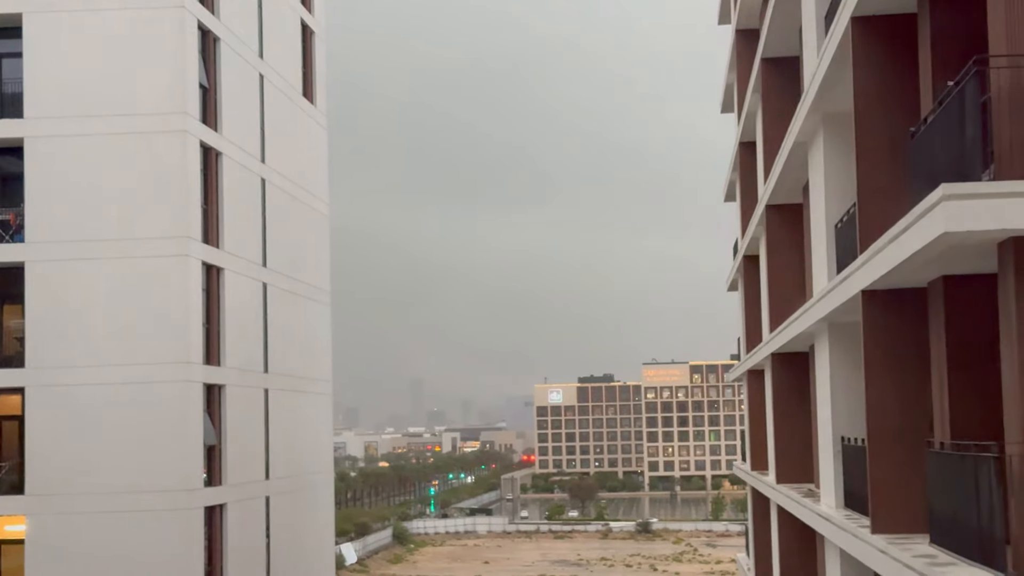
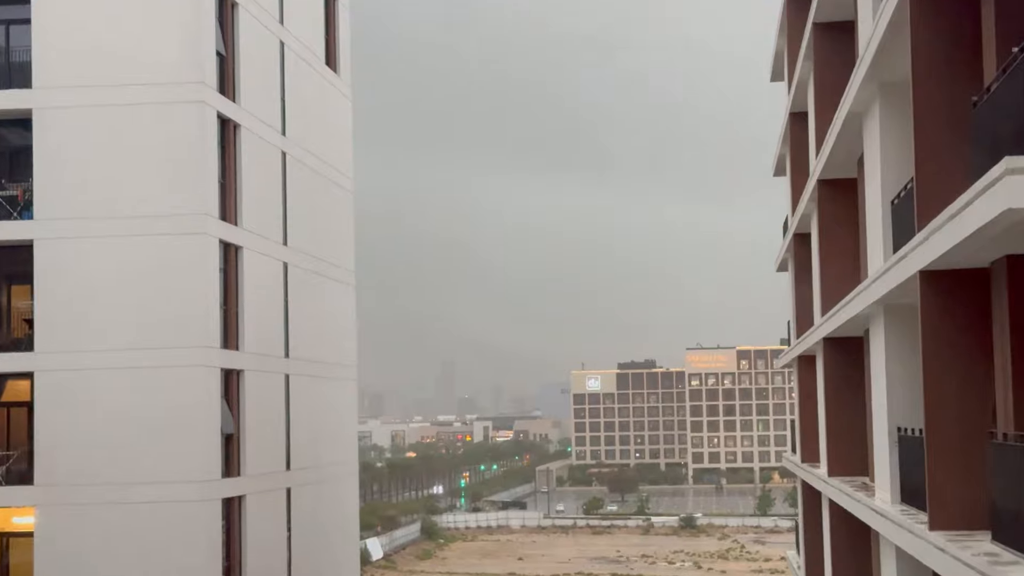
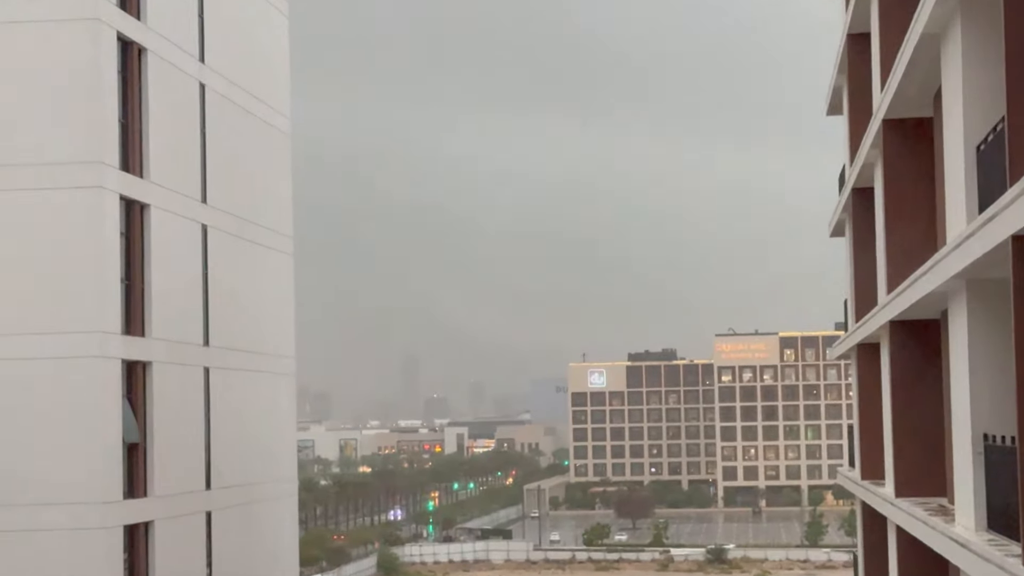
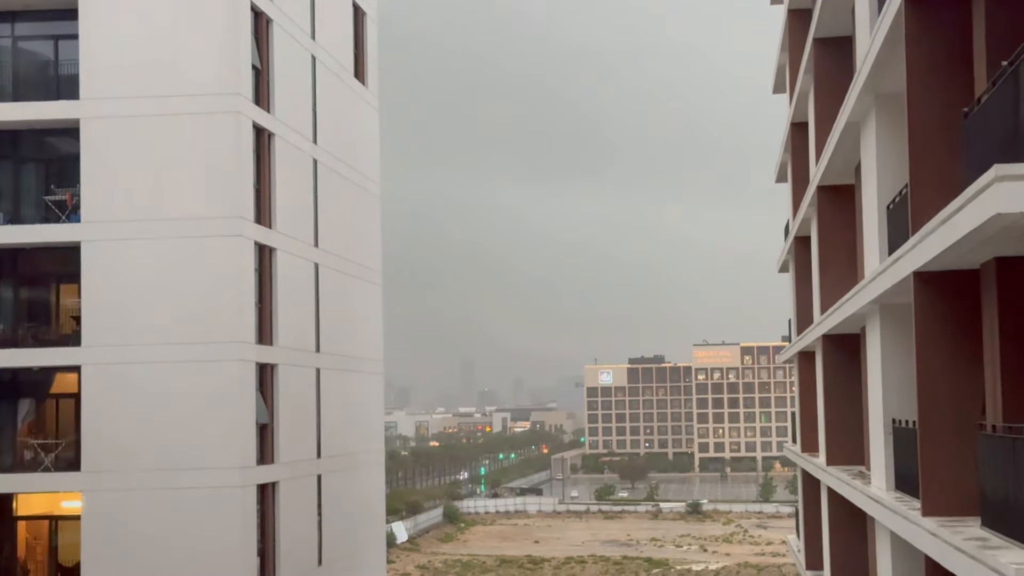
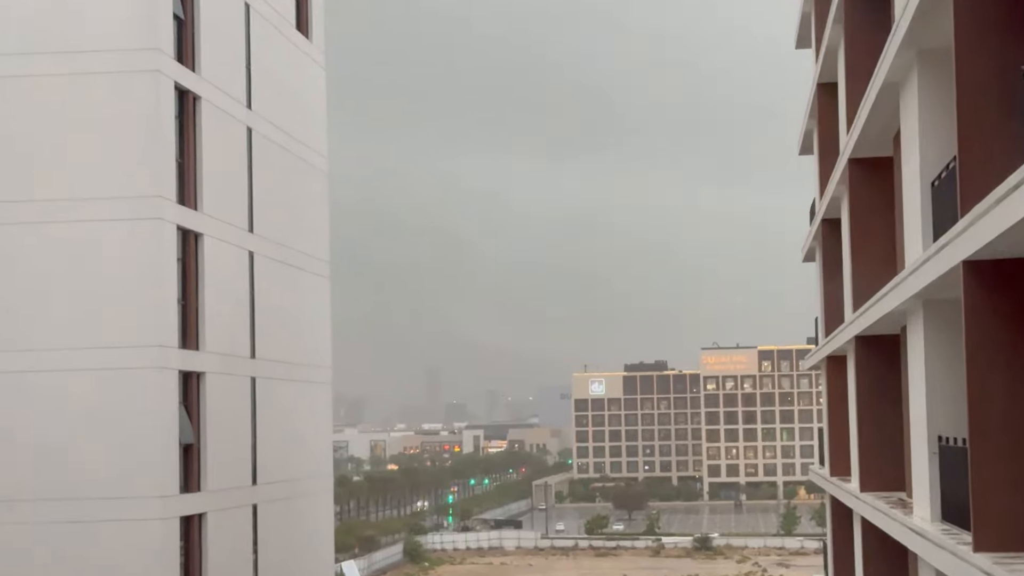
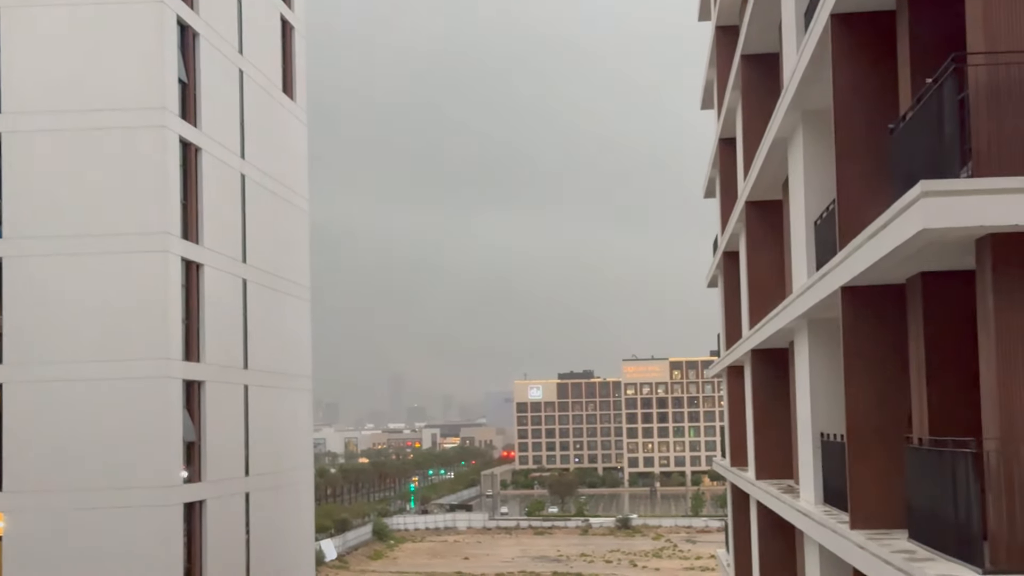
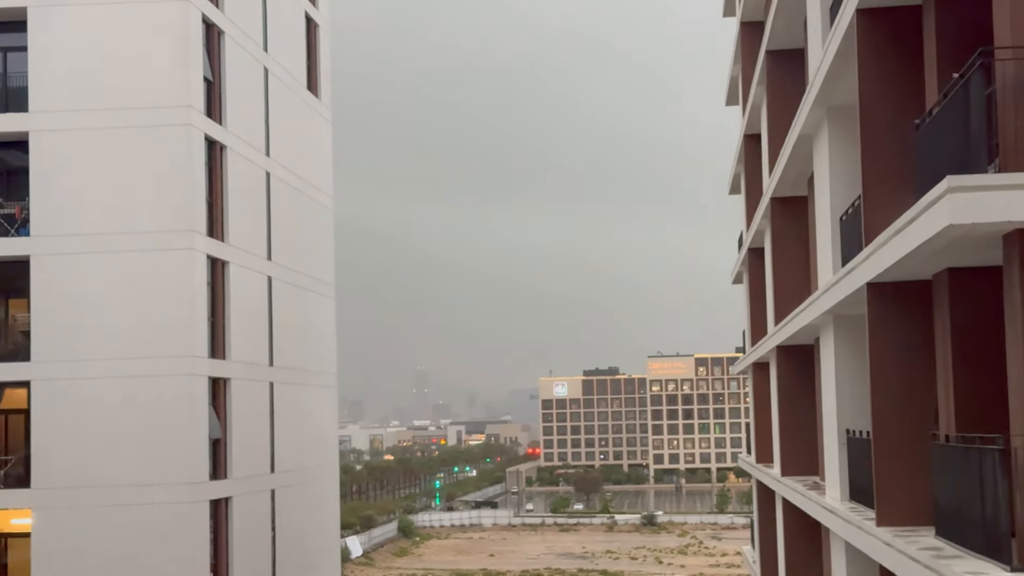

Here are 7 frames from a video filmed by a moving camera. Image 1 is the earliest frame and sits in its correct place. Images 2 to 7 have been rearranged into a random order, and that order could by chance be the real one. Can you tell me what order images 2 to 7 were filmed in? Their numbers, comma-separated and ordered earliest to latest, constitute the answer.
6, 7, 4, 2, 5, 3
